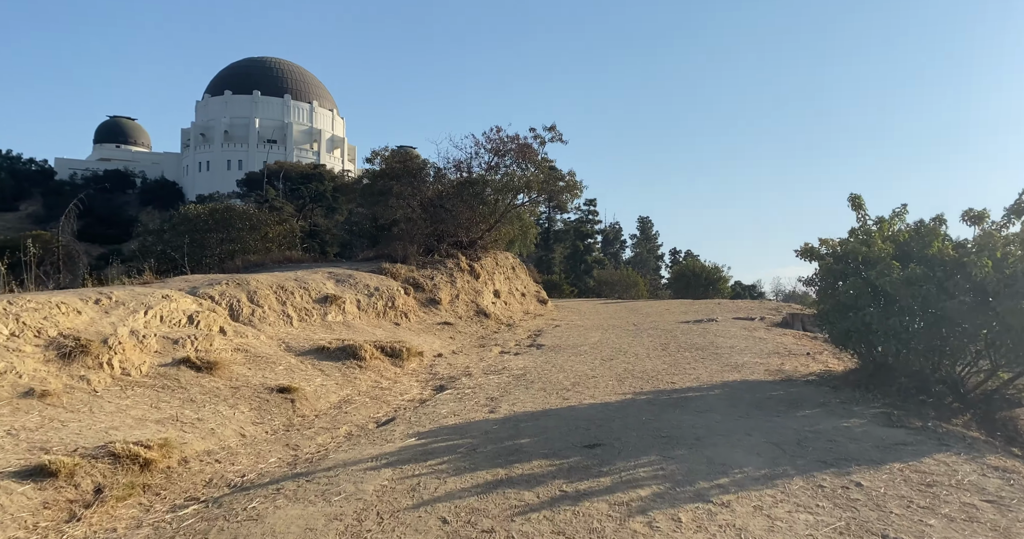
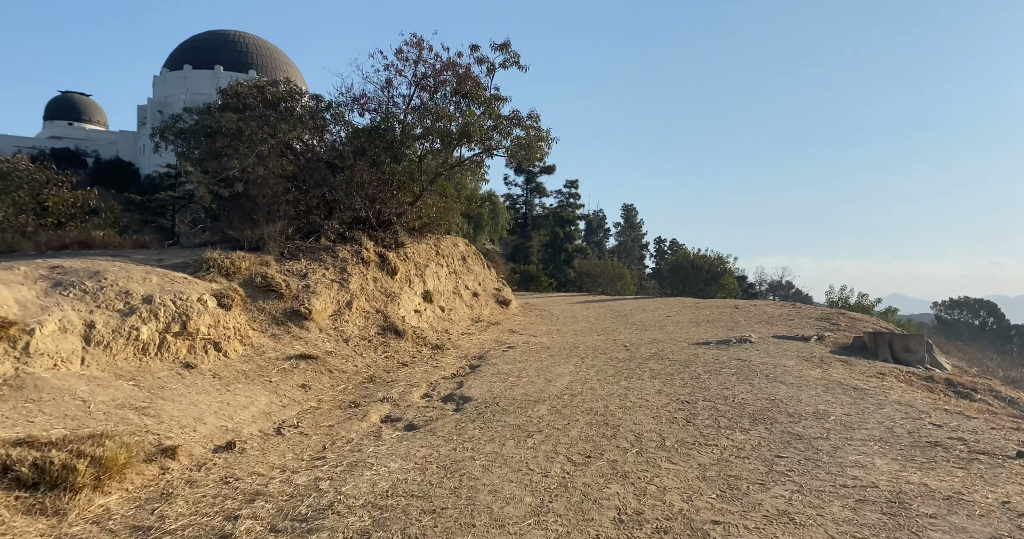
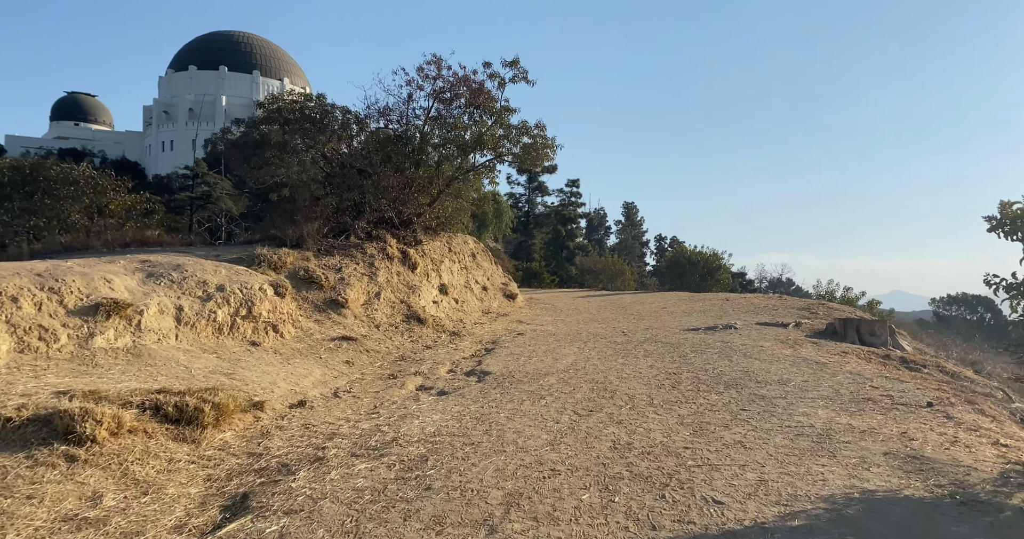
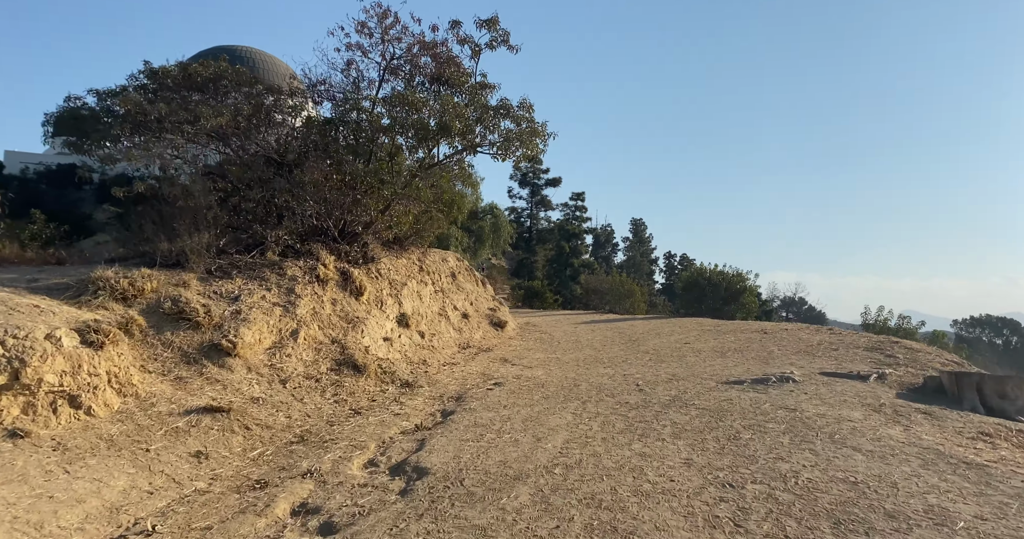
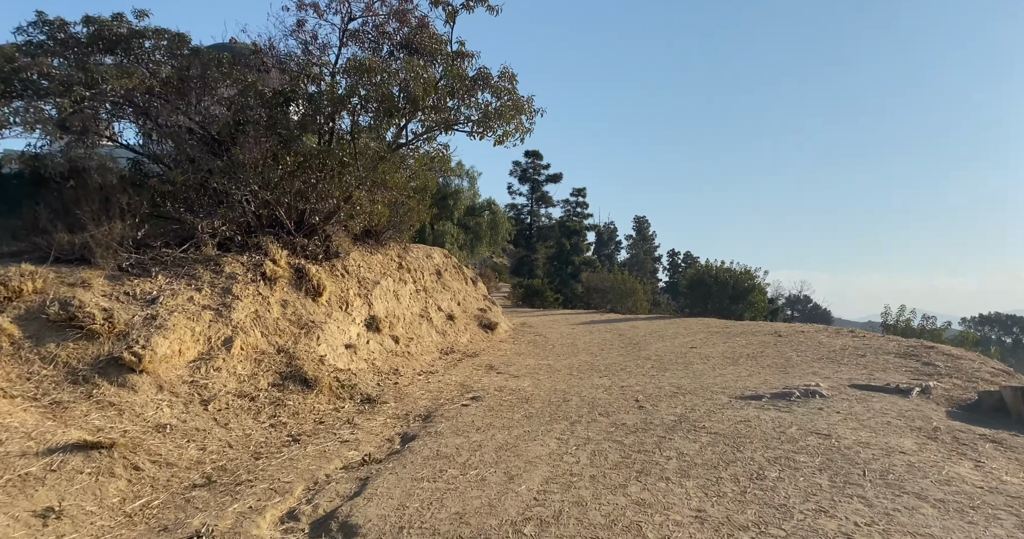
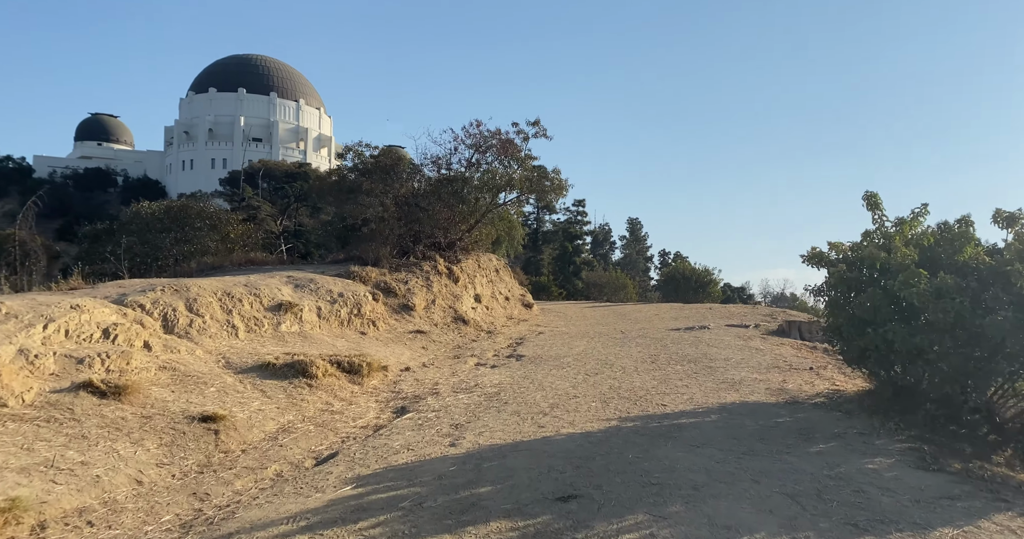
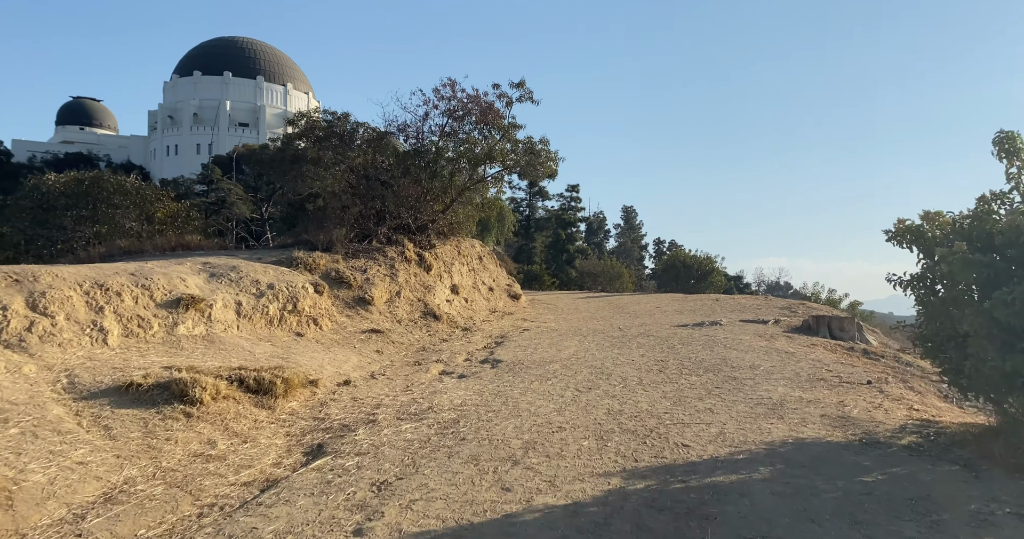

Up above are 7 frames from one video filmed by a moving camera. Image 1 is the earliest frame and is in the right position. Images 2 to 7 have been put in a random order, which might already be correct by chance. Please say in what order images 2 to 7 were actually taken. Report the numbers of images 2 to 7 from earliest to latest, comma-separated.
6, 7, 3, 2, 4, 5
